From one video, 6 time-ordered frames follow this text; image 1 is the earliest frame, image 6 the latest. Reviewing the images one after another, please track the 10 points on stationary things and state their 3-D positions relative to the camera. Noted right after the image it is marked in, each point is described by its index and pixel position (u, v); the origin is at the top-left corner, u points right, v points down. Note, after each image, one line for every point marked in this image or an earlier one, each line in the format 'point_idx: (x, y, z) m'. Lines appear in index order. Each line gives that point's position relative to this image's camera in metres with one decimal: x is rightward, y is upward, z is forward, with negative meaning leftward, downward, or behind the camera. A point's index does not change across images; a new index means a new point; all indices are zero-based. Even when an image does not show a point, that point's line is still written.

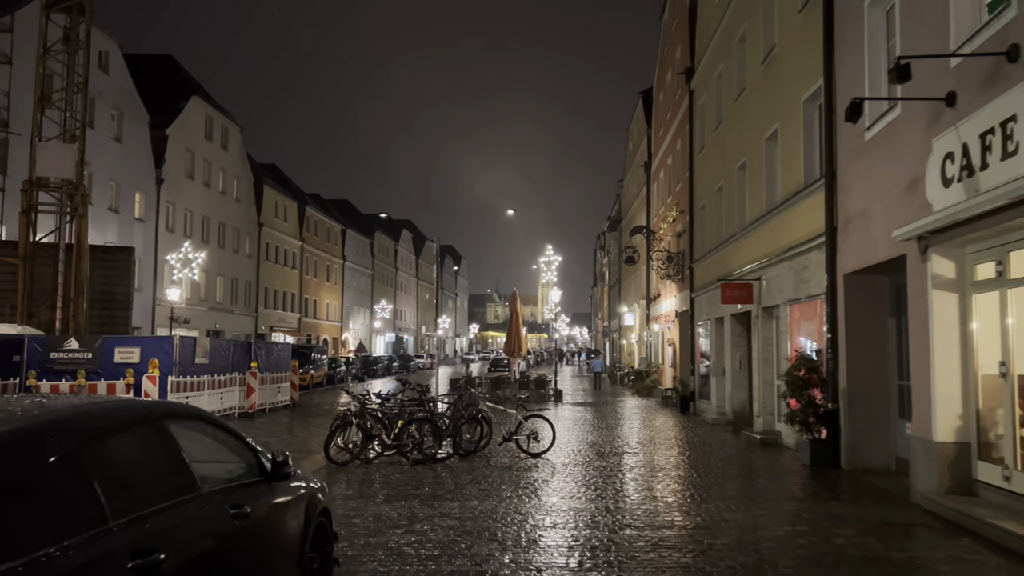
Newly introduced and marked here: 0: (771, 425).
0: (+5.2, -2.8, +16.6) m
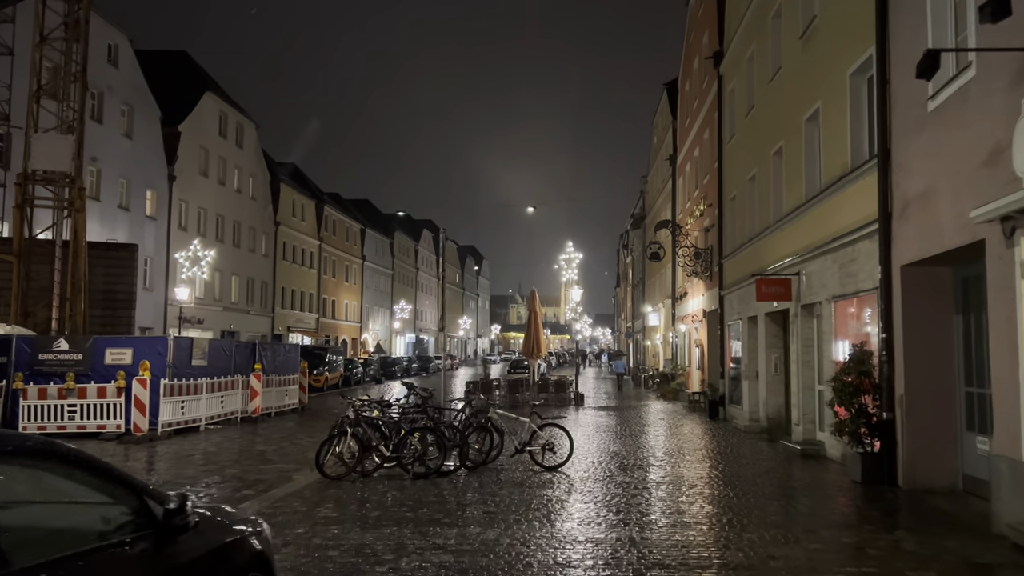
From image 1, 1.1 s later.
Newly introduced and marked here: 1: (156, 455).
0: (+5.5, -2.7, +15.1) m
1: (-6.5, -3.1, +15.1) m
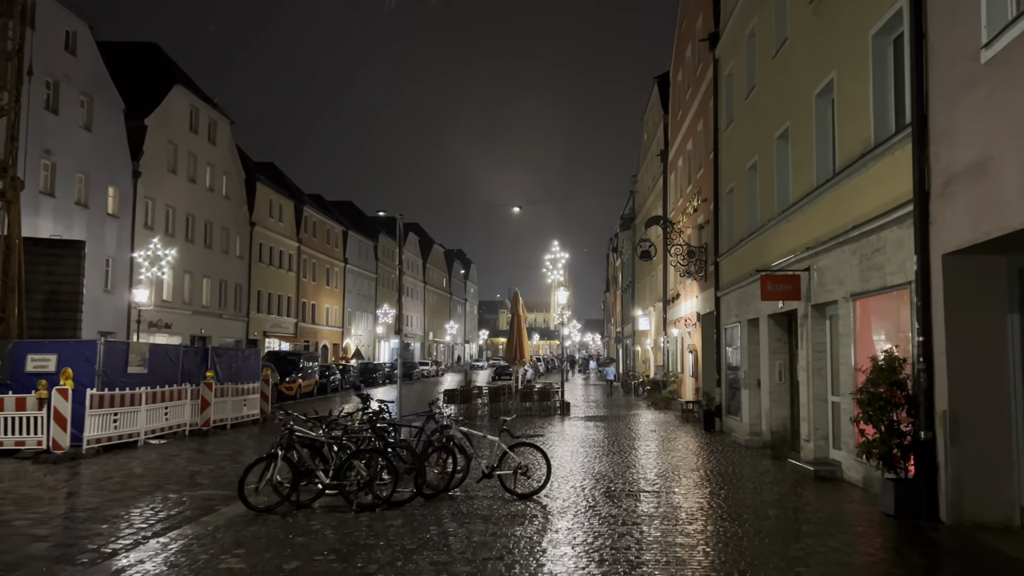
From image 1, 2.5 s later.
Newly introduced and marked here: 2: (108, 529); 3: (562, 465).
0: (+5.0, -2.7, +13.2) m
1: (-7.0, -3.0, +13.1) m
2: (-4.6, -2.7, +9.2) m
3: (+0.9, -3.0, +13.8) m
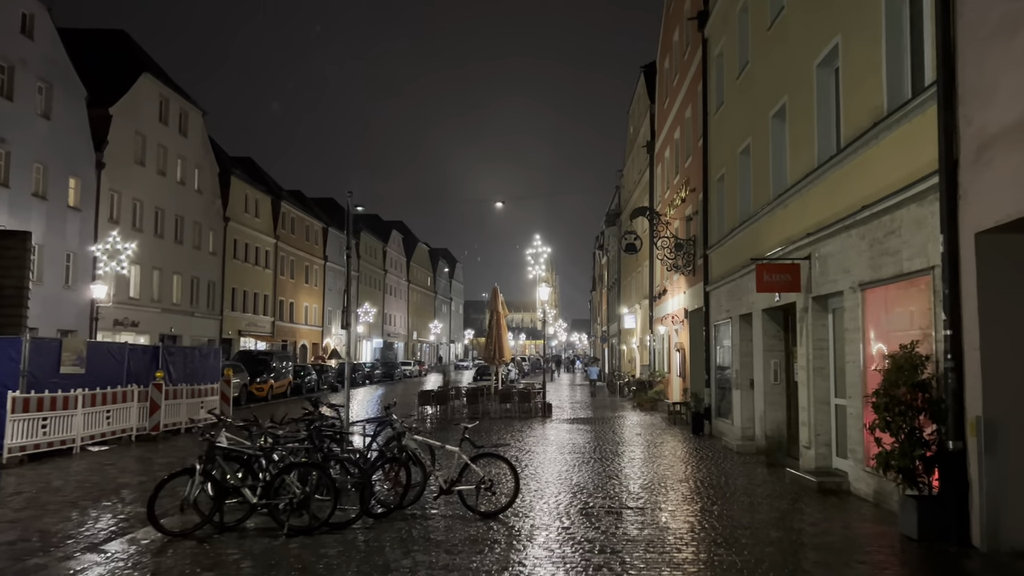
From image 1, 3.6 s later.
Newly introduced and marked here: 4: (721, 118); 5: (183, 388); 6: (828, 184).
0: (+4.6, -2.5, +11.9) m
1: (-7.5, -2.9, +11.6) m
2: (-5.0, -2.6, +7.7) m
3: (+0.4, -2.8, +12.4) m
4: (+4.9, +4.0, +19.2) m
5: (-8.0, -2.4, +19.8) m
6: (+4.5, +1.5, +11.7) m
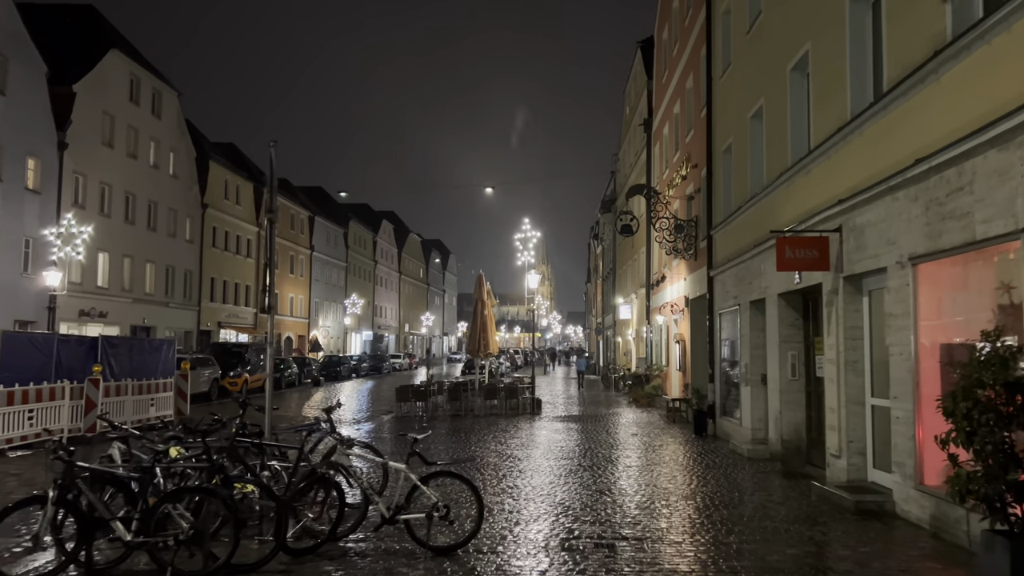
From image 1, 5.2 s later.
0: (+4.2, -2.2, +9.9) m
1: (-7.8, -2.6, +9.5) m
2: (-5.3, -2.3, +5.7) m
3: (0.0, -2.6, +10.4) m
4: (+4.5, +4.3, +17.2) m
5: (-8.4, -2.1, +17.8) m
6: (+4.2, +1.8, +9.7) m
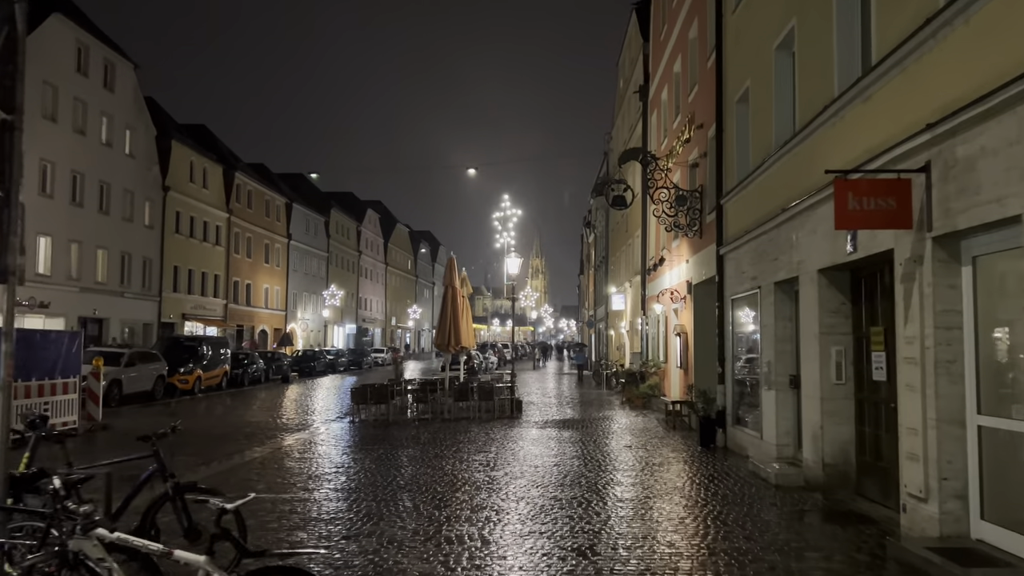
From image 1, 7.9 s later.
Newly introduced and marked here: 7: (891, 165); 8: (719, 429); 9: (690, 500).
0: (+3.7, -1.9, +6.7) m
1: (-8.4, -2.3, +6.2) m
2: (-5.8, -2.1, +2.4) m
3: (-0.5, -2.3, +7.1) m
4: (+3.9, +4.7, +13.9) m
5: (-9.0, -1.7, +14.5) m
6: (+3.6, +2.0, +6.4) m
7: (+3.6, +1.2, +7.6) m
8: (+3.7, -2.5, +14.7) m
9: (+2.1, -2.5, +9.5) m
